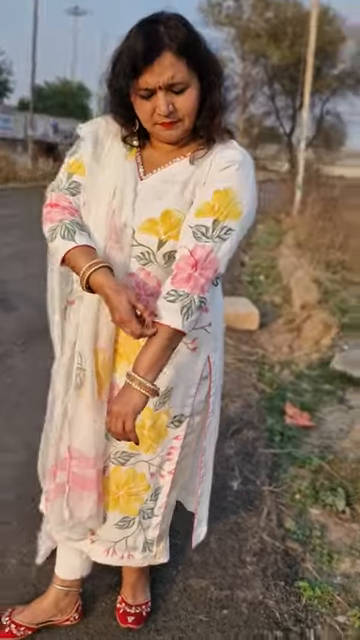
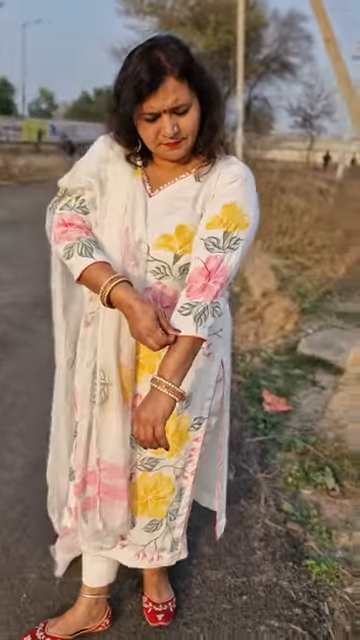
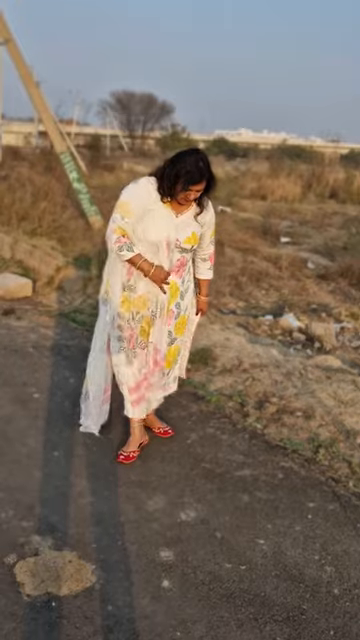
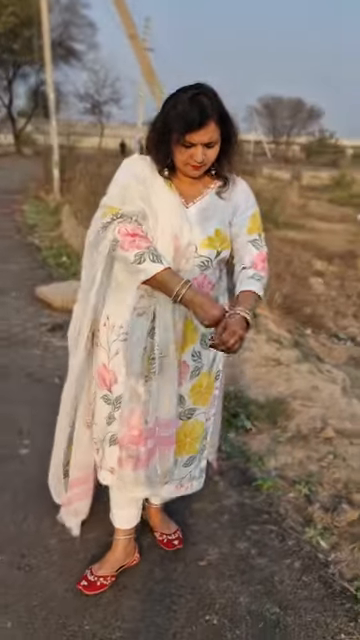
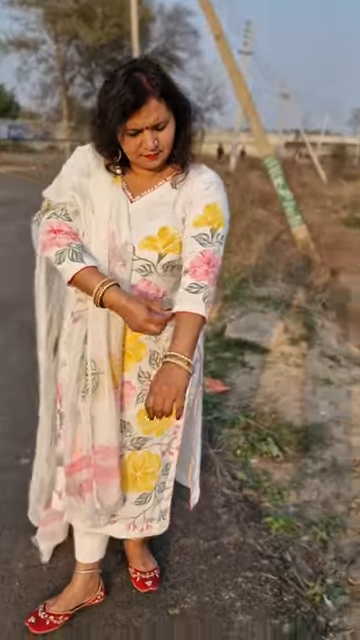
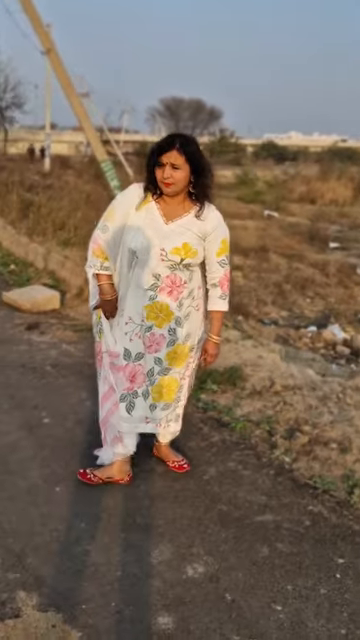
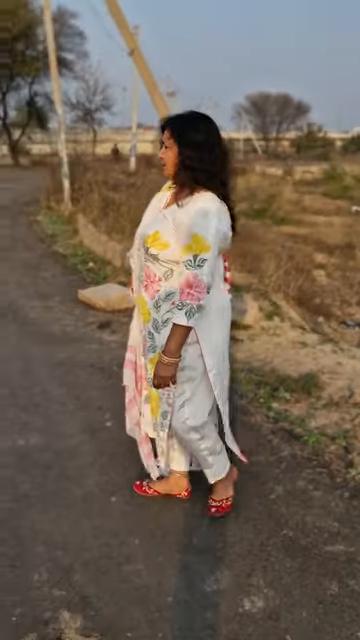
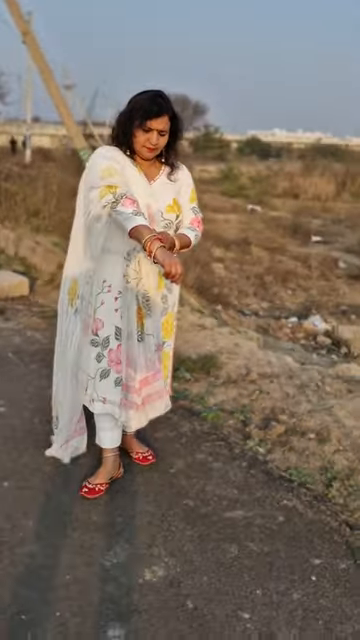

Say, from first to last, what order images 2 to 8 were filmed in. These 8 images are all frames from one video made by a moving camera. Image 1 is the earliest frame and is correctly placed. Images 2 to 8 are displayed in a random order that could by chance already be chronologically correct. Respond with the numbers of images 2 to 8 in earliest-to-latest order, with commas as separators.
2, 5, 4, 8, 3, 6, 7
